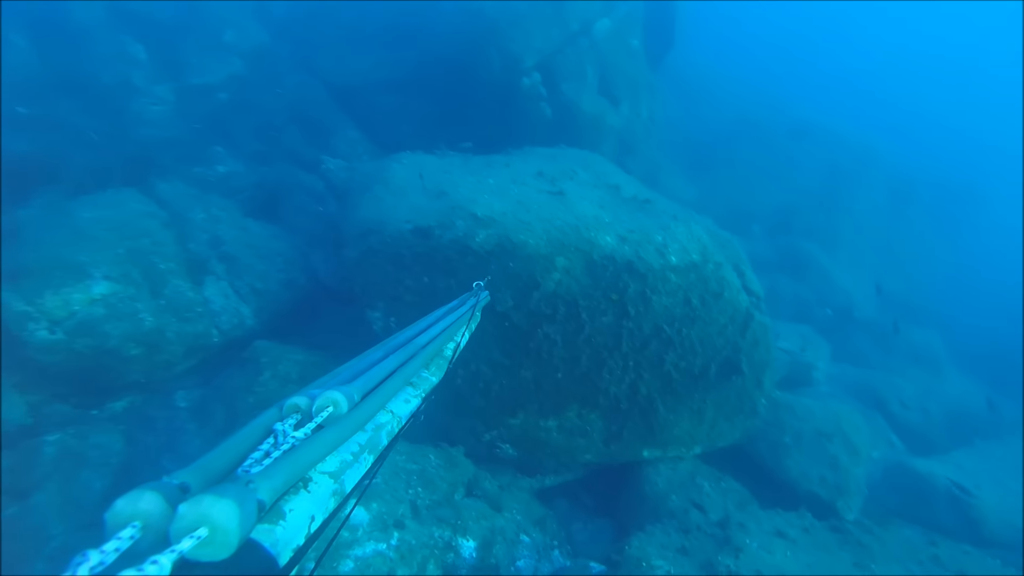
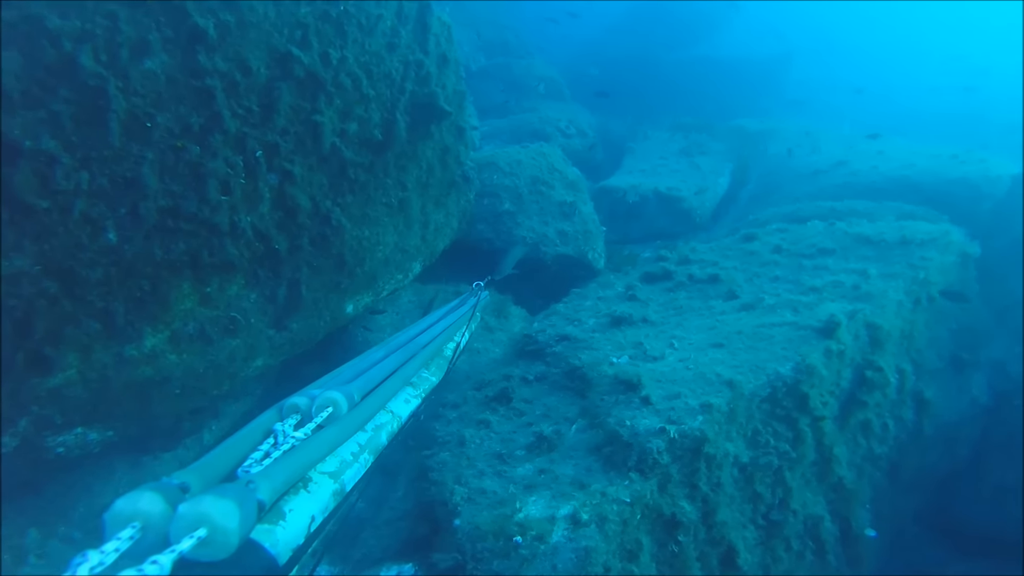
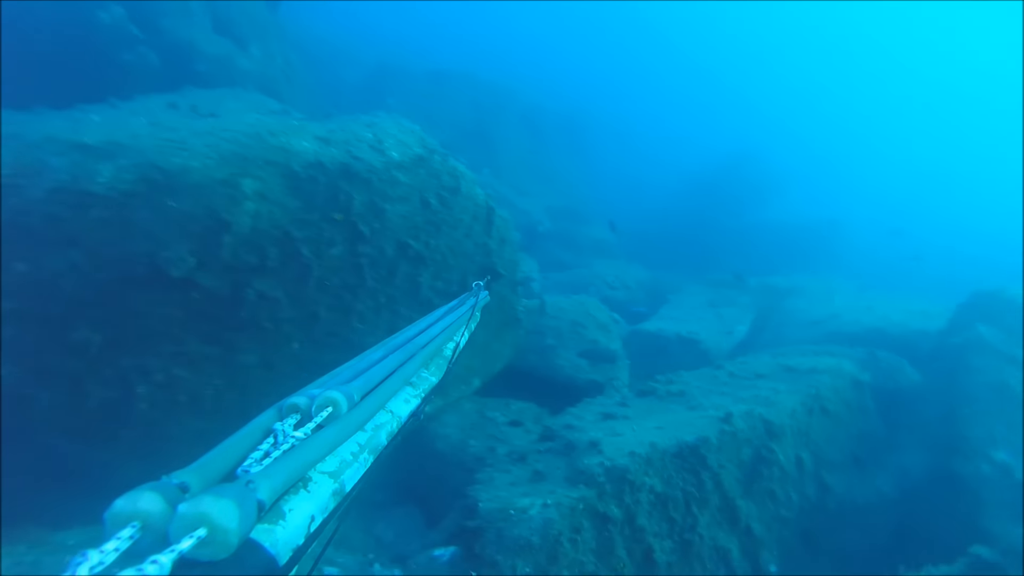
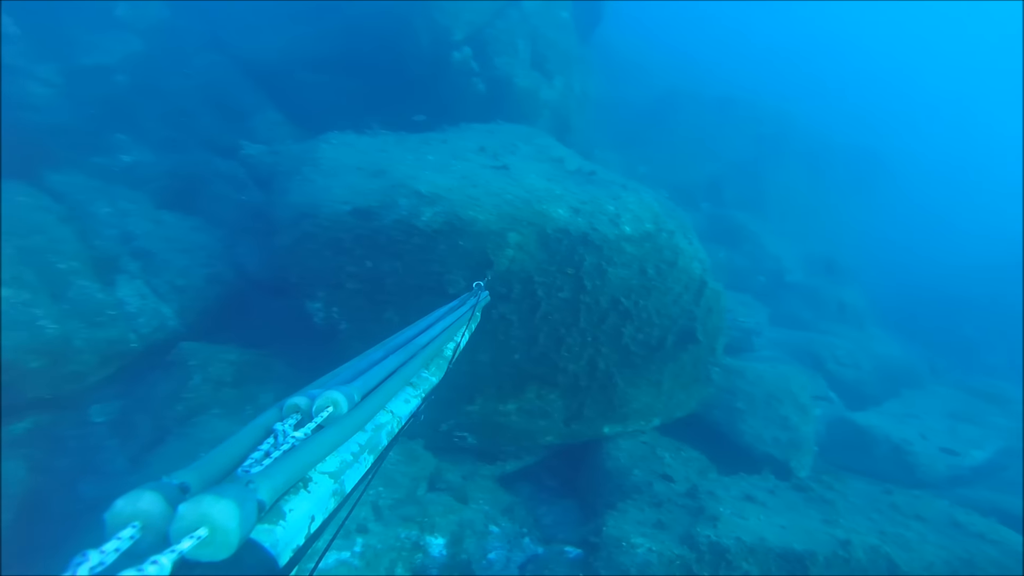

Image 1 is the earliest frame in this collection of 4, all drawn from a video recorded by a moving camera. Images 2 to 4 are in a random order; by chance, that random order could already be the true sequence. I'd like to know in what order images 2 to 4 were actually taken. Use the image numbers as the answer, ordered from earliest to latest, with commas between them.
4, 3, 2
